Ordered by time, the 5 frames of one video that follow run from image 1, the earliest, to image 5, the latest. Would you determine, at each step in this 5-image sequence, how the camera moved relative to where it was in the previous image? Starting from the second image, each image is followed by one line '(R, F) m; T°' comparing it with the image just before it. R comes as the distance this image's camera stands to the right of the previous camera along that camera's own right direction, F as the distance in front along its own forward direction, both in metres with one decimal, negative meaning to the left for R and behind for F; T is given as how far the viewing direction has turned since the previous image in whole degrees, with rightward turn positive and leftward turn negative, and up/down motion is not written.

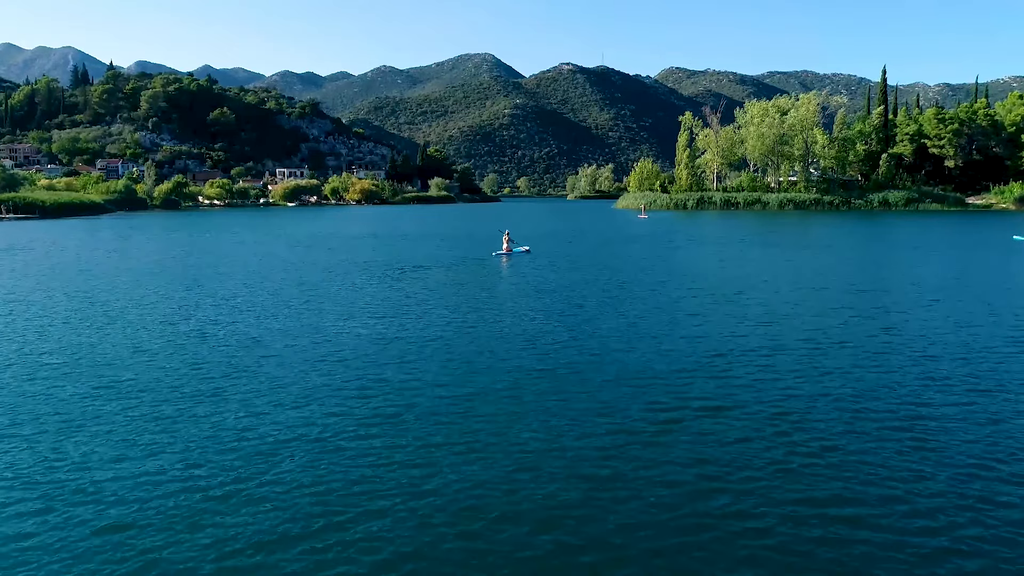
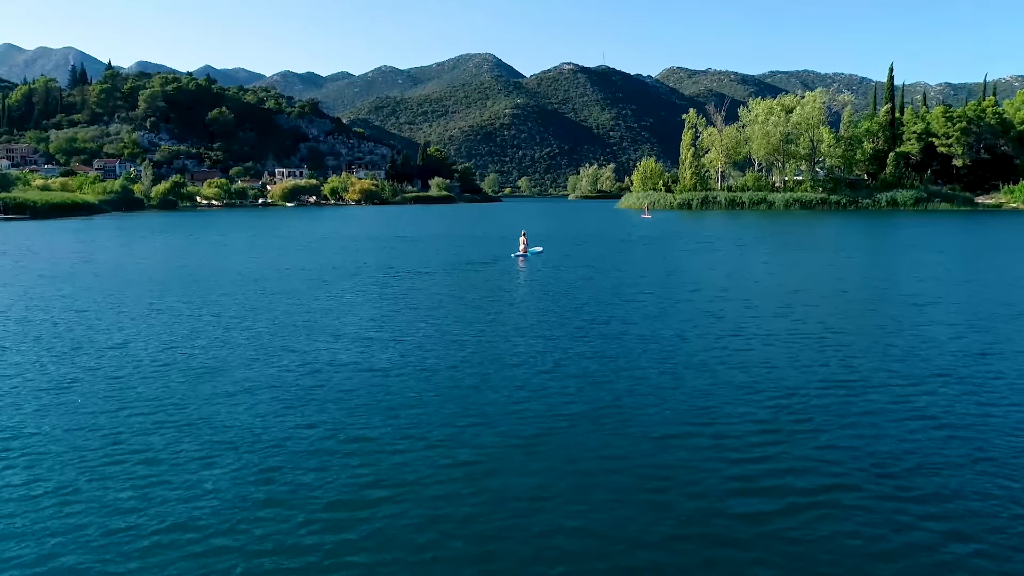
(-0.1, +1.9) m; 0°
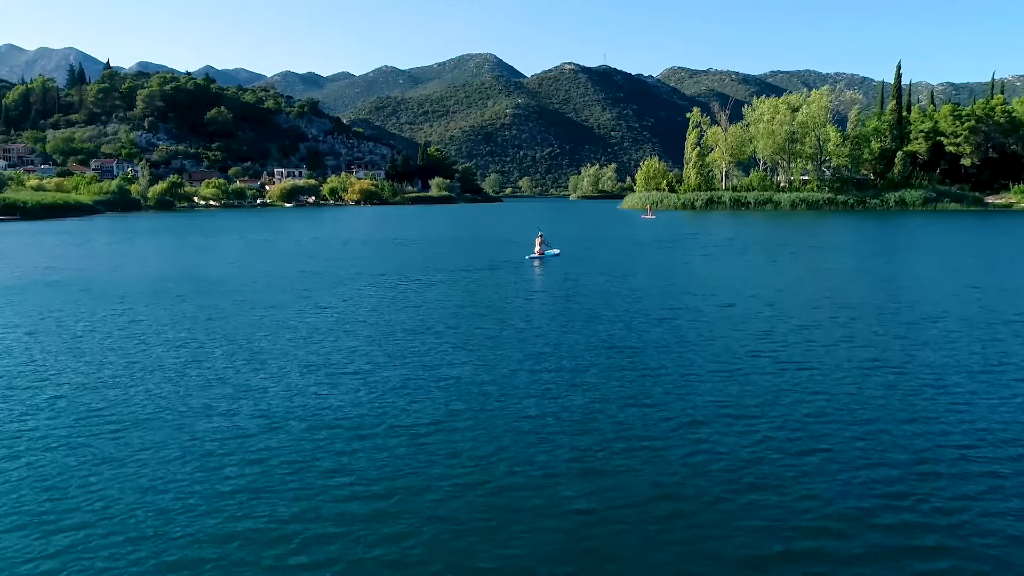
(-0.1, +2.0) m; 0°
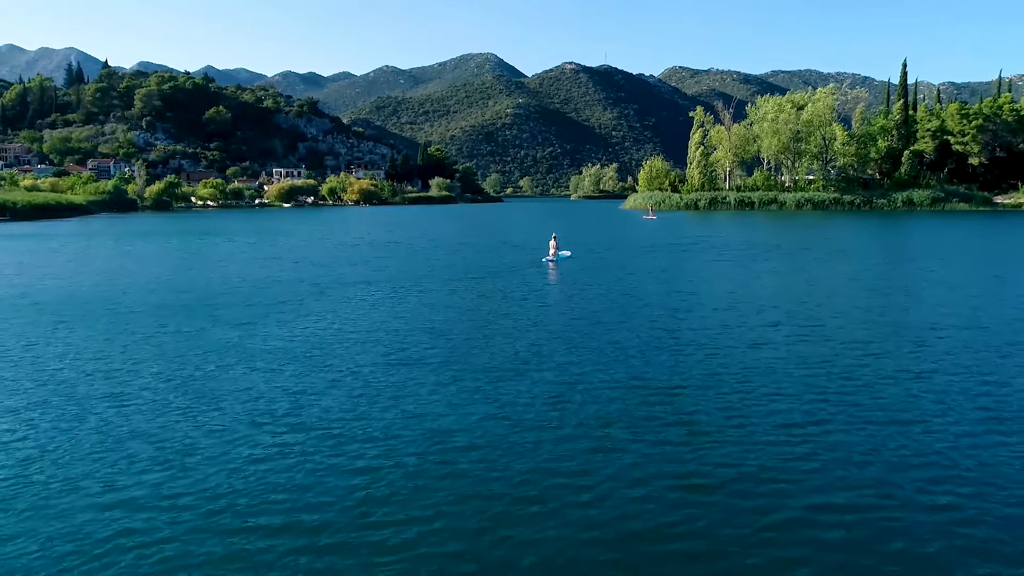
(0.0, +1.8) m; 0°
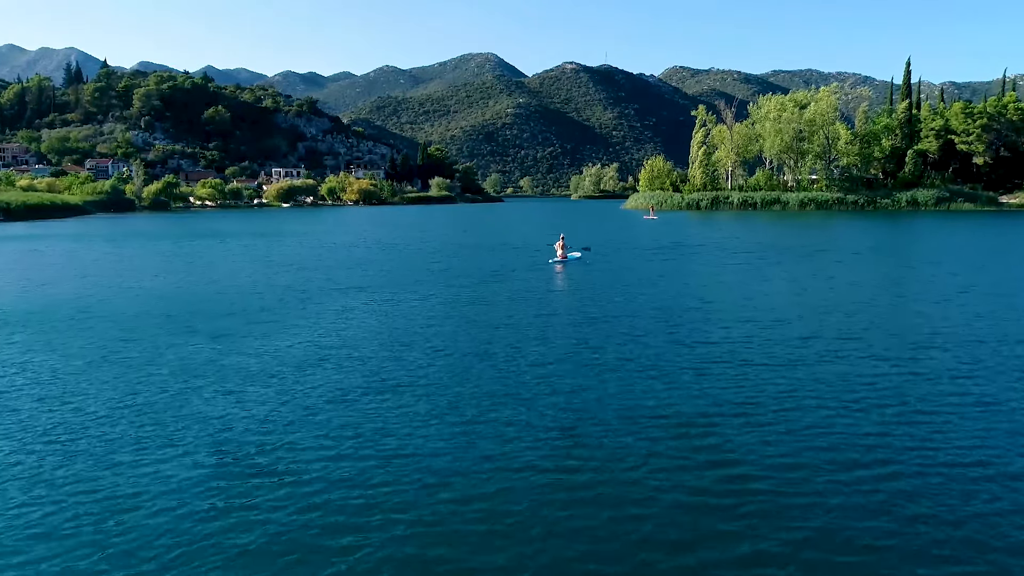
(0.0, +1.0) m; 0°
